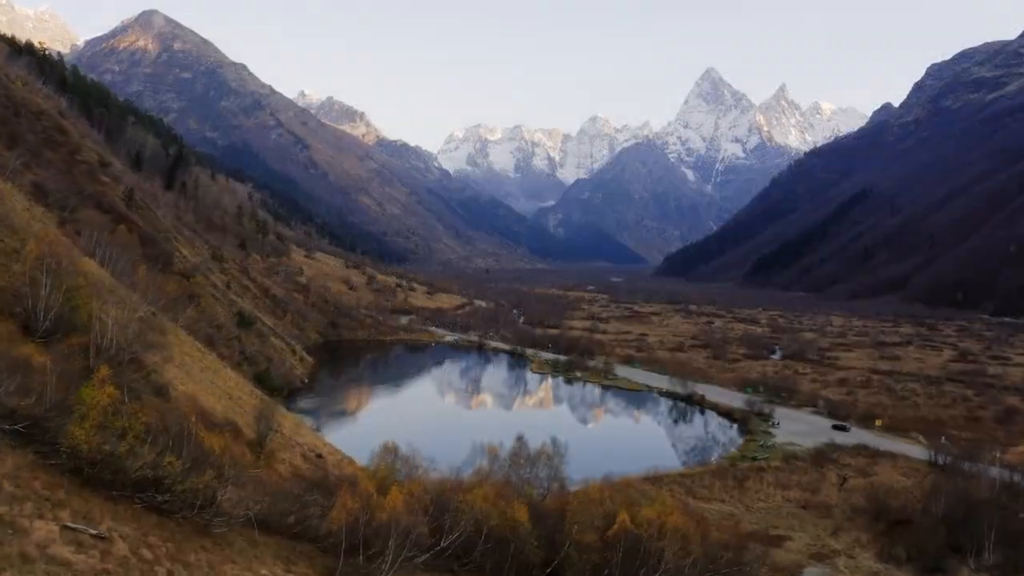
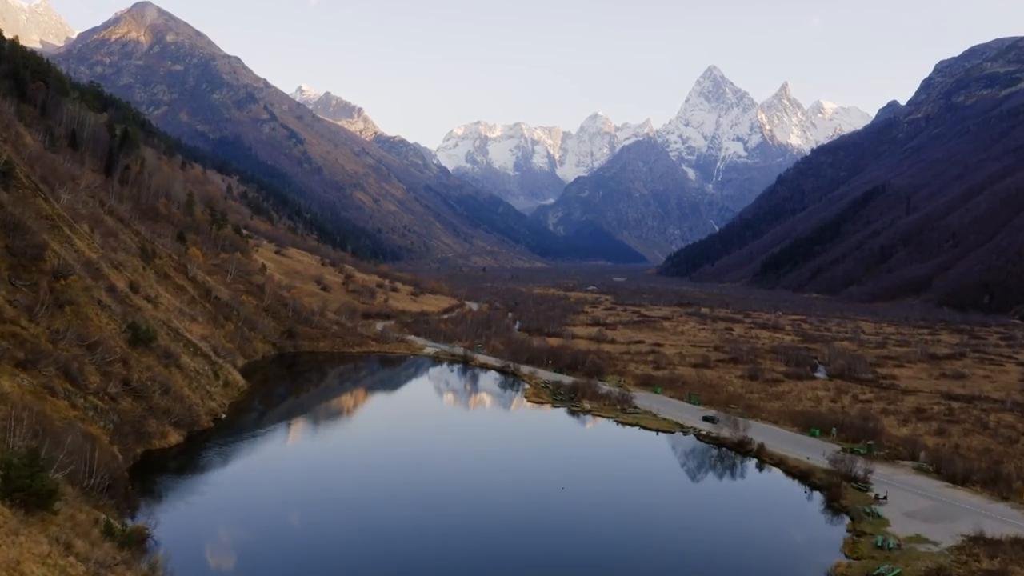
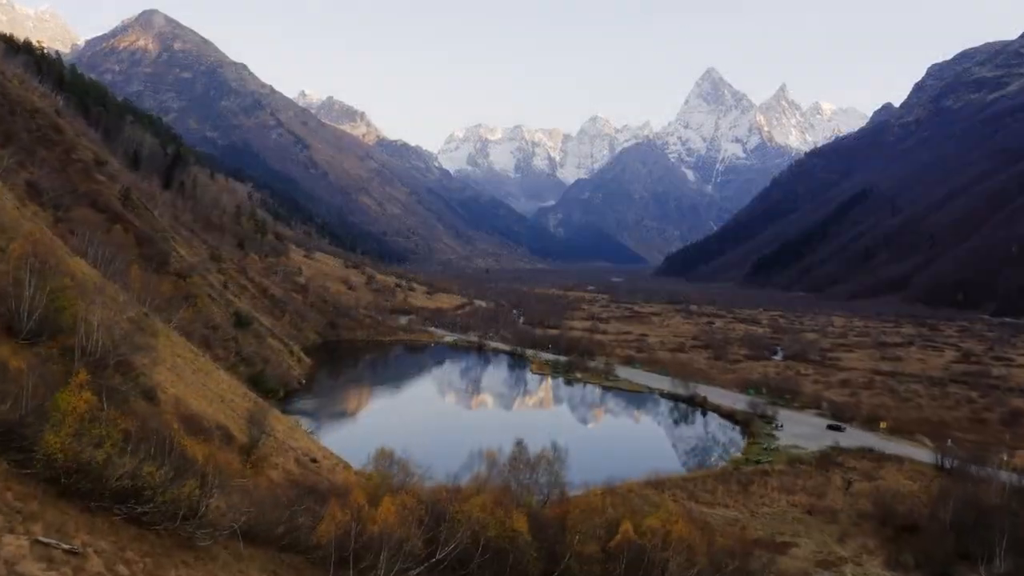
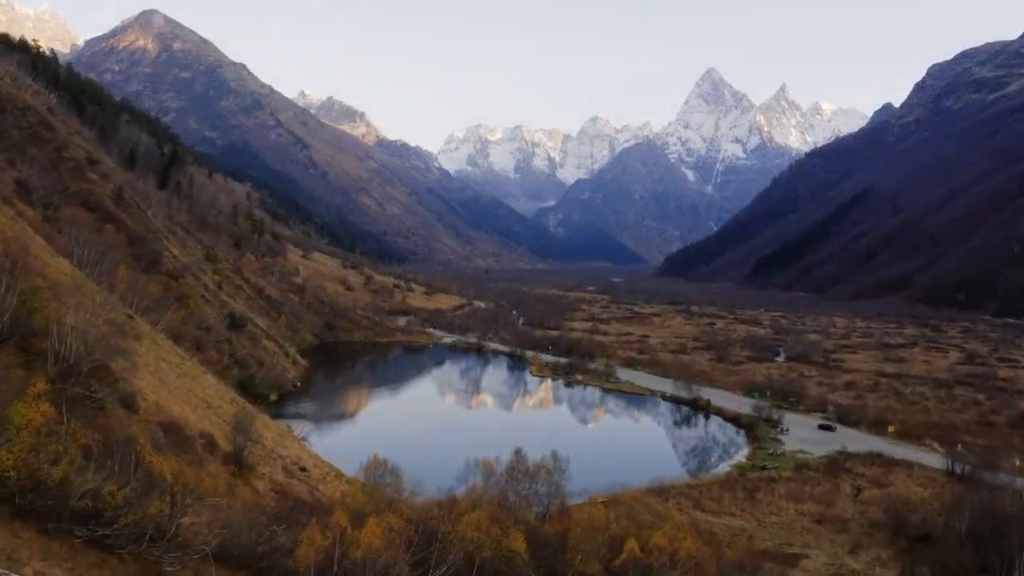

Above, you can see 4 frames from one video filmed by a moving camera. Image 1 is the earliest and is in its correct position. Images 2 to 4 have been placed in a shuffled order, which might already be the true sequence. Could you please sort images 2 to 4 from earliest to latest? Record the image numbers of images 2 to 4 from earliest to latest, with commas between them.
3, 4, 2
